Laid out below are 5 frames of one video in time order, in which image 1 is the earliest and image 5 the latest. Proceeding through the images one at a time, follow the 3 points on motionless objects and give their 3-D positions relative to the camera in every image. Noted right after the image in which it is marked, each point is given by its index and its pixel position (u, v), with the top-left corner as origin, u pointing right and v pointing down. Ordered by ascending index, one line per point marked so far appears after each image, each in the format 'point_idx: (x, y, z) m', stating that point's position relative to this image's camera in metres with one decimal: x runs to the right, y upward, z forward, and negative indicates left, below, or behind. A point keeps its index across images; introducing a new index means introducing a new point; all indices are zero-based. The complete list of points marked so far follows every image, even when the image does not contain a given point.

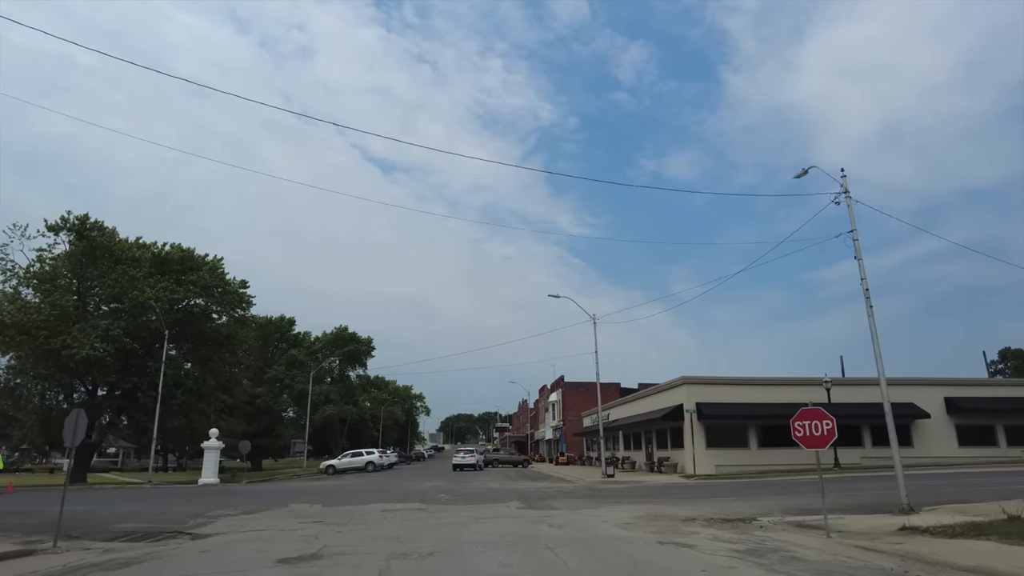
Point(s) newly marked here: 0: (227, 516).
0: (-8.8, -7.1, +18.8) m
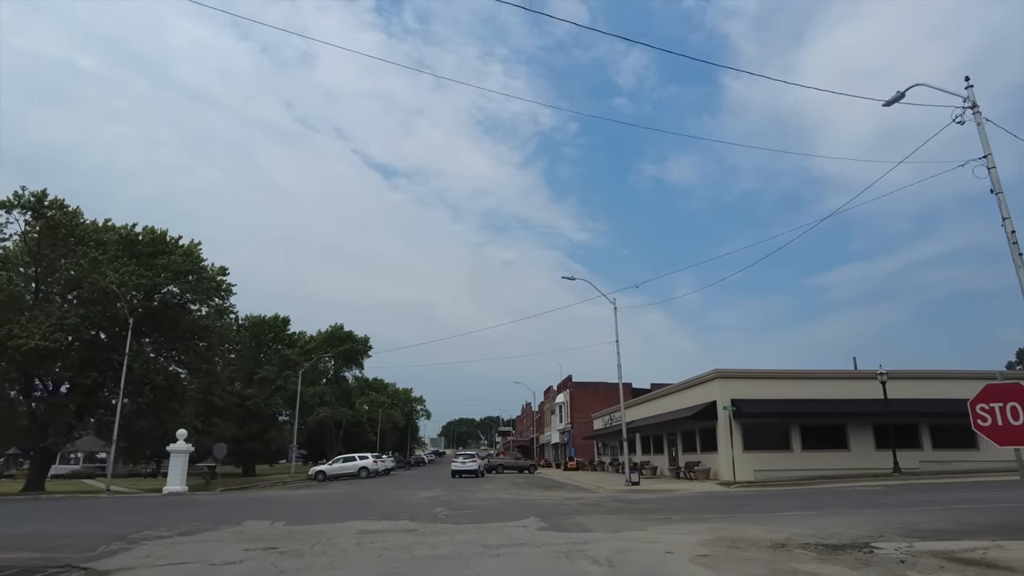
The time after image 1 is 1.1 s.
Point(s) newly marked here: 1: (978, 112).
0: (-8.4, -5.9, +14.2) m
1: (+11.0, +4.1, +14.5) m
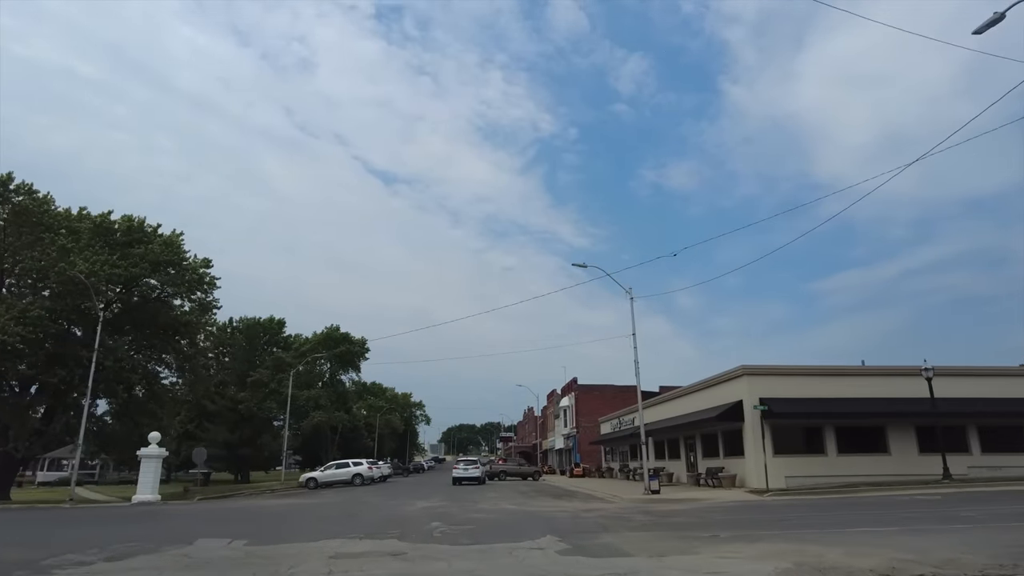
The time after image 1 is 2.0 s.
0: (-8.1, -5.1, +11.2) m
1: (+11.3, +4.9, +11.5) m
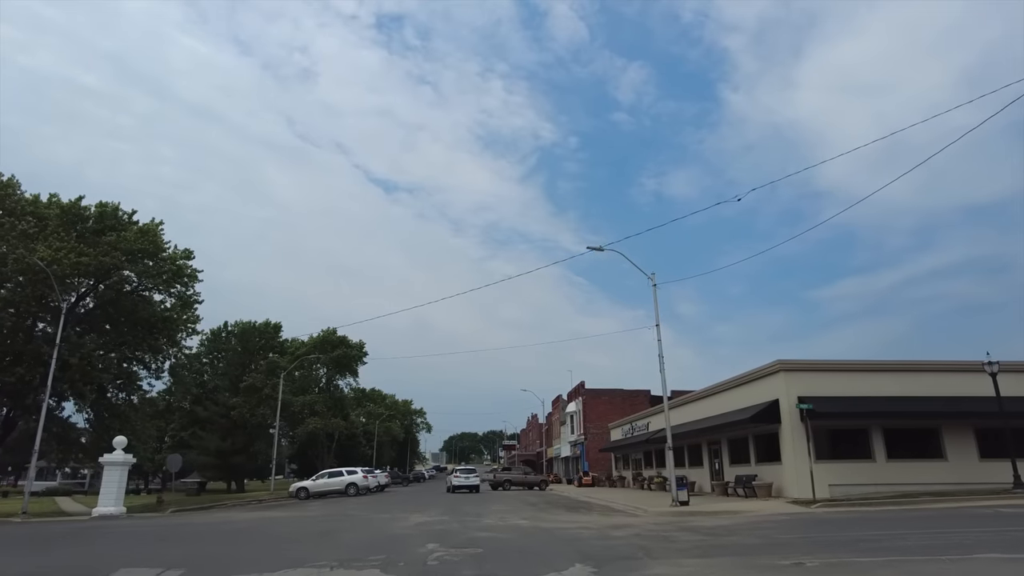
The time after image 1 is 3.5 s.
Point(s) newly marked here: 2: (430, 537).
0: (-7.8, -4.3, +7.9) m
1: (+11.6, +5.8, +8.3) m
2: (-2.0, -6.1, +15.2) m
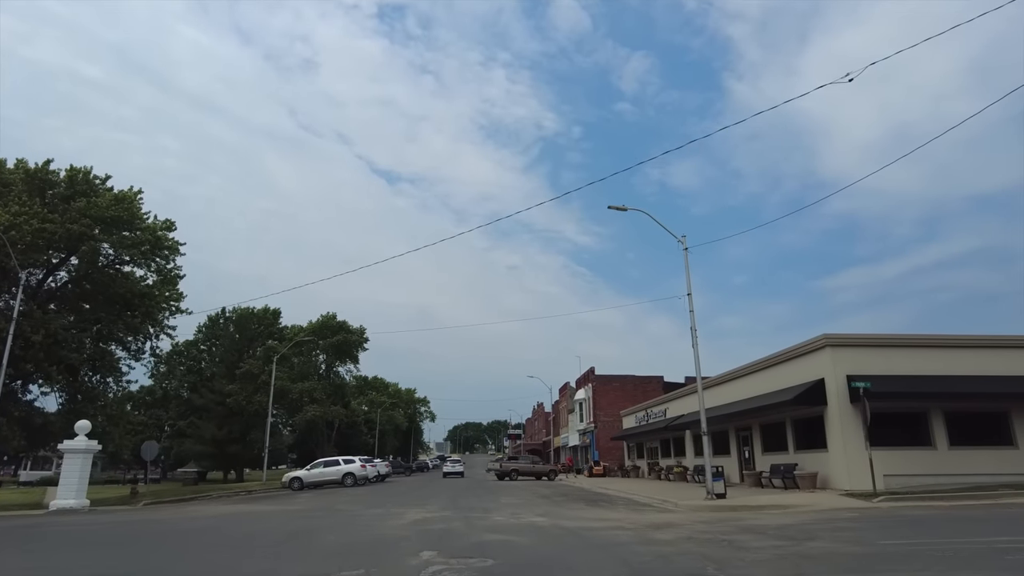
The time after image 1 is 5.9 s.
0: (-7.4, -3.2, +4.8) m
1: (+11.9, +6.9, +5.0) m
2: (-1.7, -5.0, +12.1) m
